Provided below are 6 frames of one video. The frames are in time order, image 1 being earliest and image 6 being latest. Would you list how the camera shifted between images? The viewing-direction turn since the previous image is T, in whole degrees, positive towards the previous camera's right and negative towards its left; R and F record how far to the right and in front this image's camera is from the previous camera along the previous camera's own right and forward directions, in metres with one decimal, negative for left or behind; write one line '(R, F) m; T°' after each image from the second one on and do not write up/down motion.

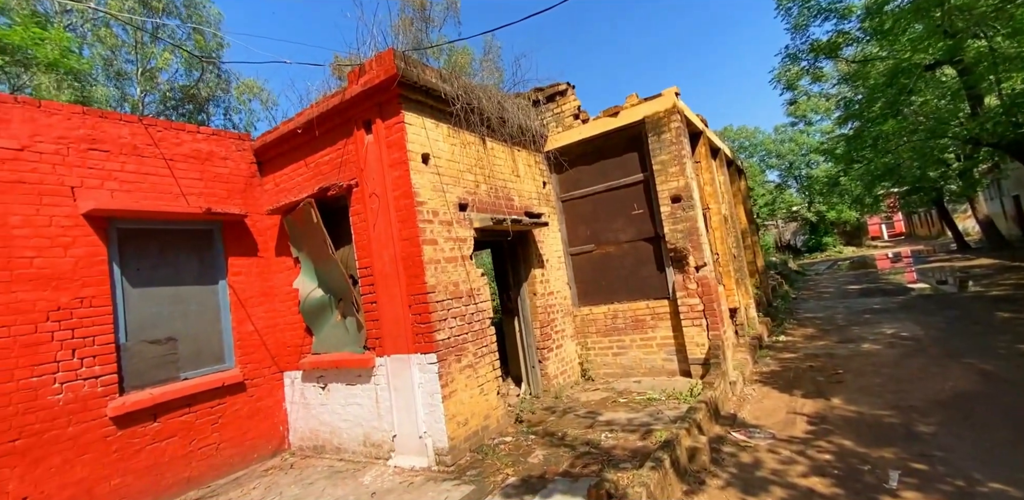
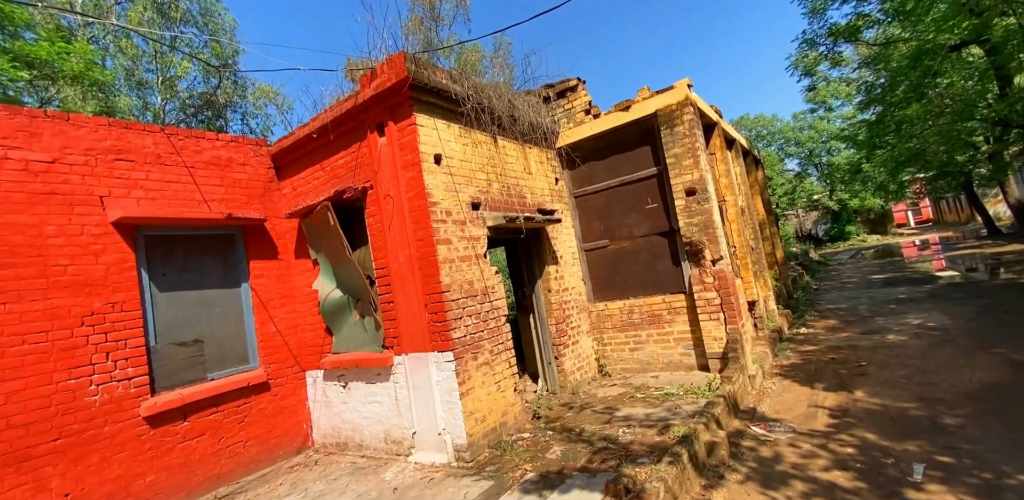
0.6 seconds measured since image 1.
(0.0, 0.0) m; -2°
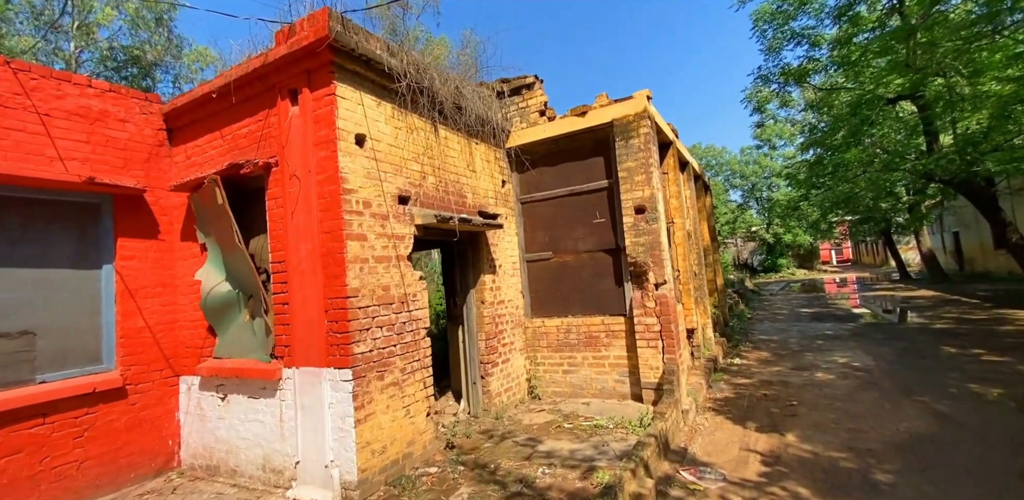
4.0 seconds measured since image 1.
(+0.2, +0.6) m; +6°
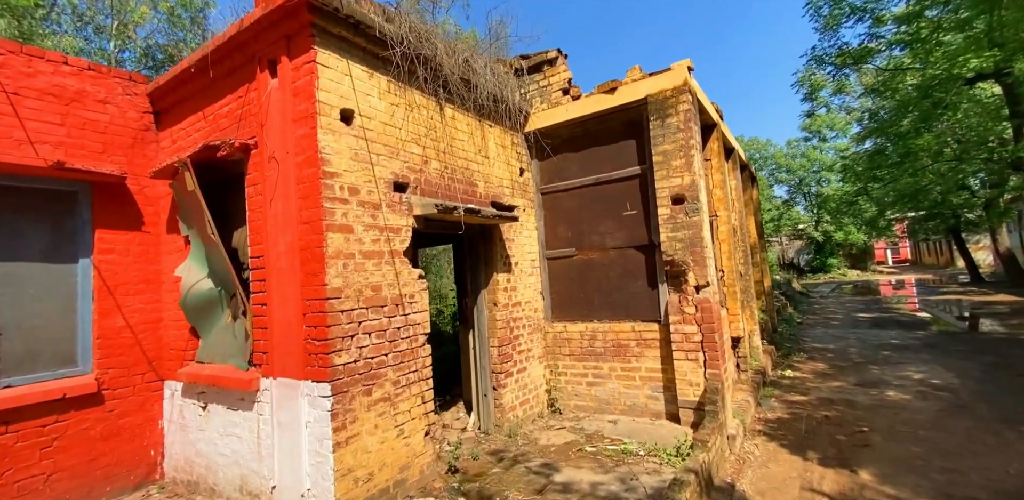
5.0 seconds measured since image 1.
(+0.2, +0.7) m; -4°
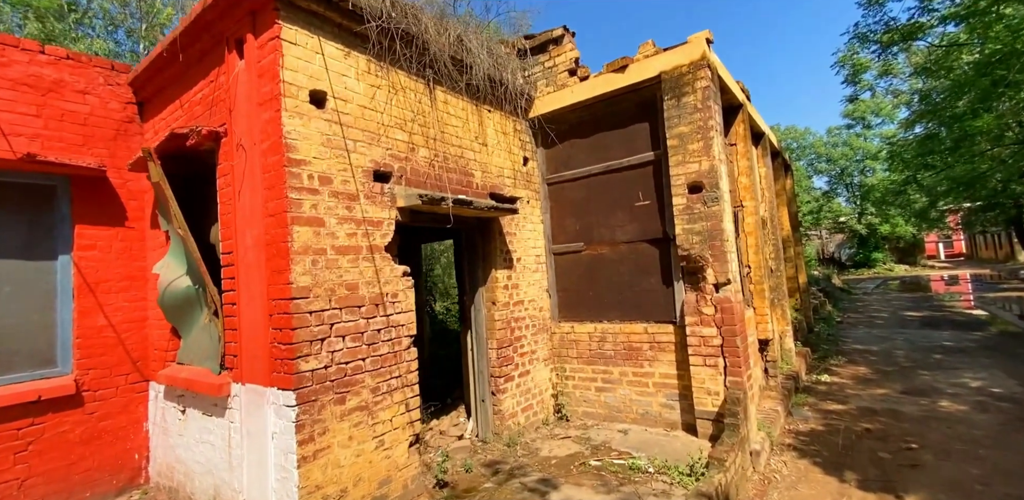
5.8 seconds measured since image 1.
(+0.3, +0.4) m; -4°
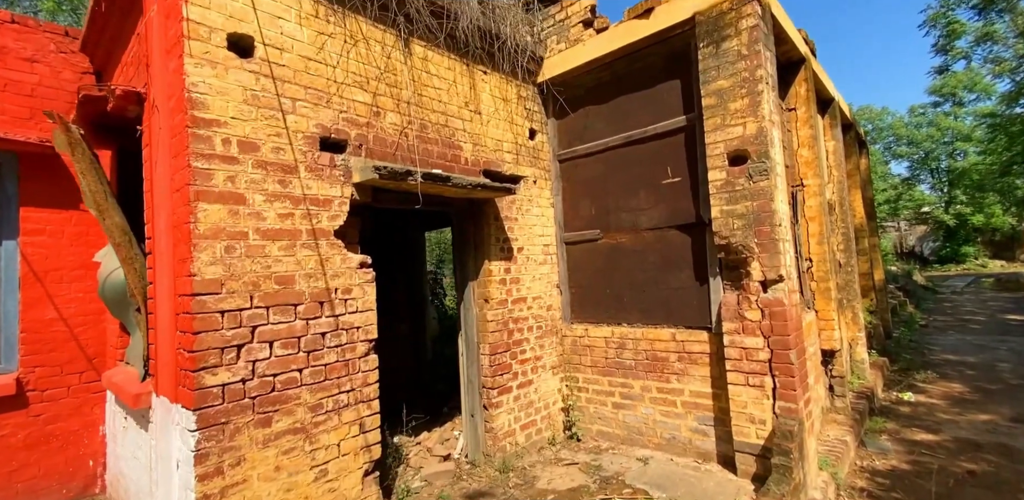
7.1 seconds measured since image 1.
(+0.4, +0.8) m; -6°
